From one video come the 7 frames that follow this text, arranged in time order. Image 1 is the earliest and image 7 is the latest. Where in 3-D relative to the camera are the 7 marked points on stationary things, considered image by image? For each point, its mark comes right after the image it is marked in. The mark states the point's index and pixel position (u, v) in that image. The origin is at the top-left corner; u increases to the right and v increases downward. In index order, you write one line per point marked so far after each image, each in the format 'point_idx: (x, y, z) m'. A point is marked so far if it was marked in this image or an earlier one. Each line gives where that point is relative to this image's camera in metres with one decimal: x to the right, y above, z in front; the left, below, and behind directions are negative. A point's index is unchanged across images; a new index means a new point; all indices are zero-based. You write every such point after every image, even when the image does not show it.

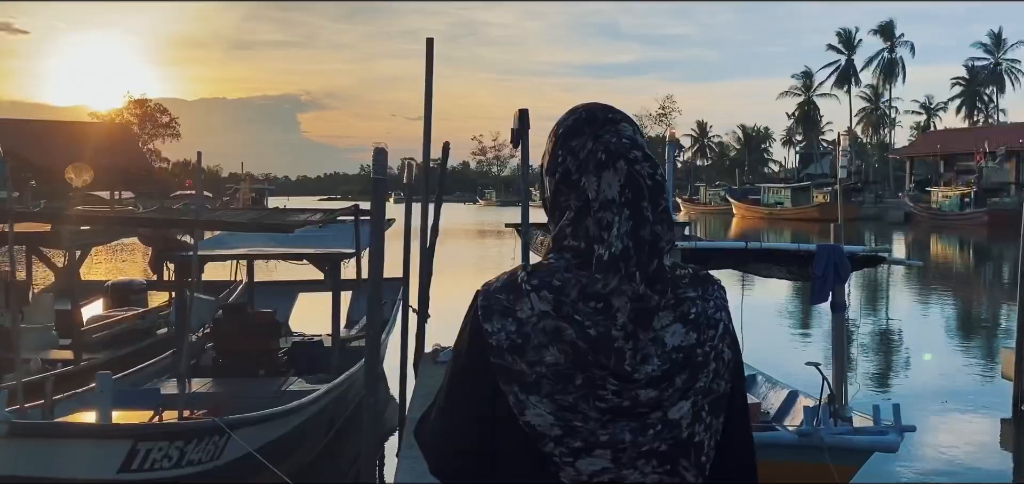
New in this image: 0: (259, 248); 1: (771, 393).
0: (-2.5, -0.1, +7.8) m
1: (+2.1, -1.2, +6.4) m
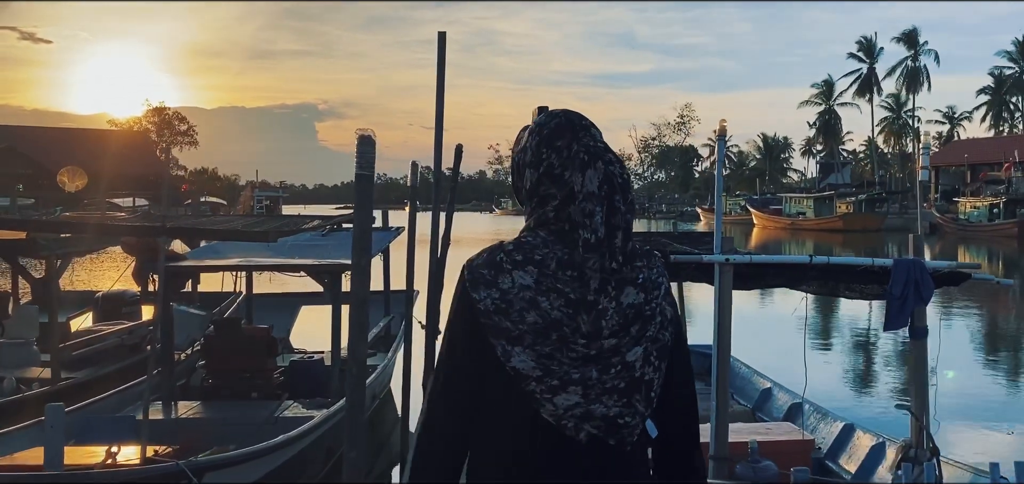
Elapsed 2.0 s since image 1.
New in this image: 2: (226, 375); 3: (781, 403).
0: (-2.4, -0.1, +7.2) m
1: (+2.2, -1.3, +5.7) m
2: (-2.5, -1.2, +6.9) m
3: (+2.2, -1.3, +6.5) m
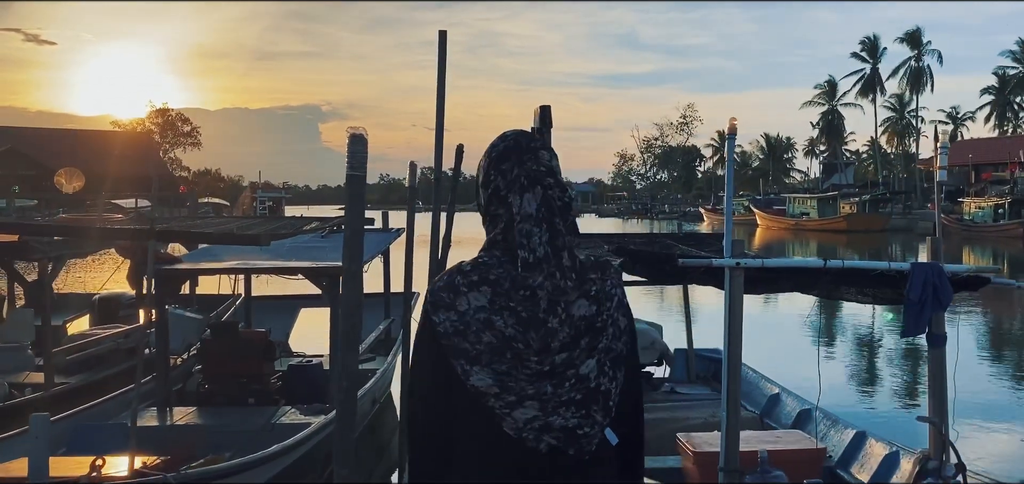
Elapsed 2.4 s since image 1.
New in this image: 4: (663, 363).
0: (-2.3, -0.2, +7.1) m
1: (+2.3, -1.3, +5.6) m
2: (-2.5, -1.2, +6.7) m
3: (+2.2, -1.3, +6.3) m
4: (+1.4, -1.2, +7.6) m
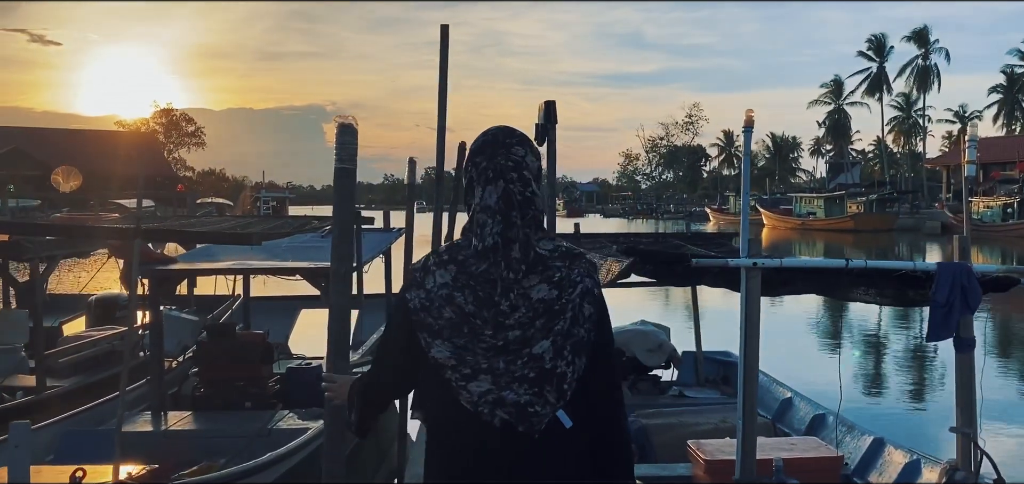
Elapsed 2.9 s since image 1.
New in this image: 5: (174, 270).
0: (-2.3, -0.2, +6.9) m
1: (+2.3, -1.3, +5.4) m
2: (-2.4, -1.2, +6.6) m
3: (+2.2, -1.3, +6.1) m
4: (+1.5, -1.2, +7.4) m
5: (-2.6, -0.2, +6.2) m
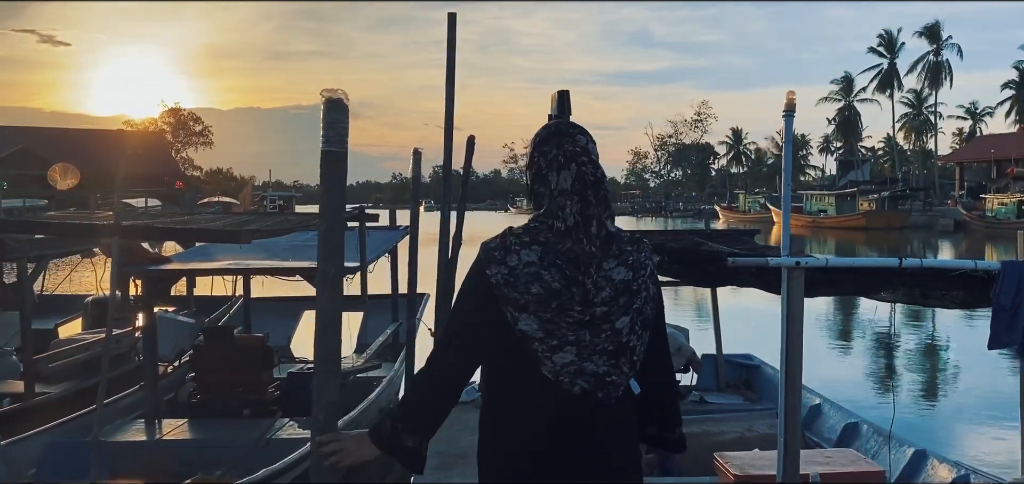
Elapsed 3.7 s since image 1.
0: (-2.2, -0.2, +6.6) m
1: (+2.4, -1.3, +5.0) m
2: (-2.3, -1.2, +6.3) m
3: (+2.3, -1.3, +5.8) m
4: (+1.6, -1.1, +7.0) m
5: (-2.6, -0.2, +5.9) m
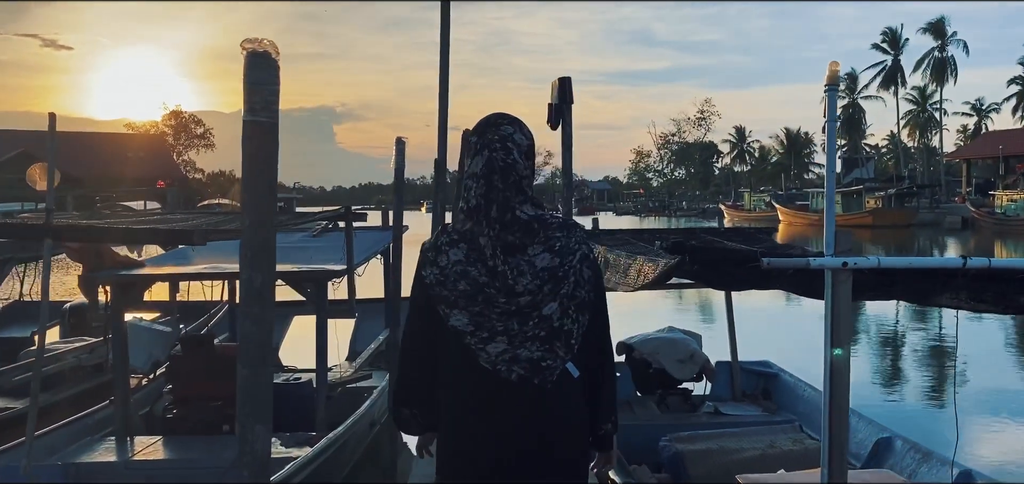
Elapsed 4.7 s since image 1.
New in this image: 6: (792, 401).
0: (-2.2, -0.2, +6.2) m
1: (+2.4, -1.3, +4.6) m
2: (-2.3, -1.2, +5.8) m
3: (+2.3, -1.3, +5.3) m
4: (+1.6, -1.1, +6.6) m
5: (-2.6, -0.2, +5.4) m
6: (+2.2, -1.3, +6.3) m
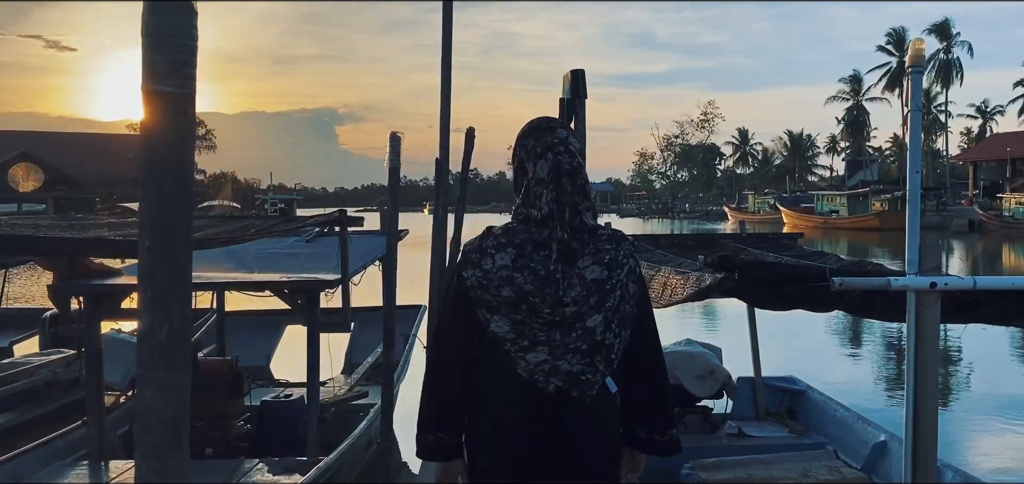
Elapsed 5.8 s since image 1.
0: (-2.2, -0.2, +5.7) m
1: (+2.4, -1.4, +4.1) m
2: (-2.3, -1.2, +5.4) m
3: (+2.4, -1.4, +4.9) m
4: (+1.6, -1.2, +6.1) m
5: (-2.5, -0.3, +5.0) m
6: (+2.3, -1.3, +5.9) m
